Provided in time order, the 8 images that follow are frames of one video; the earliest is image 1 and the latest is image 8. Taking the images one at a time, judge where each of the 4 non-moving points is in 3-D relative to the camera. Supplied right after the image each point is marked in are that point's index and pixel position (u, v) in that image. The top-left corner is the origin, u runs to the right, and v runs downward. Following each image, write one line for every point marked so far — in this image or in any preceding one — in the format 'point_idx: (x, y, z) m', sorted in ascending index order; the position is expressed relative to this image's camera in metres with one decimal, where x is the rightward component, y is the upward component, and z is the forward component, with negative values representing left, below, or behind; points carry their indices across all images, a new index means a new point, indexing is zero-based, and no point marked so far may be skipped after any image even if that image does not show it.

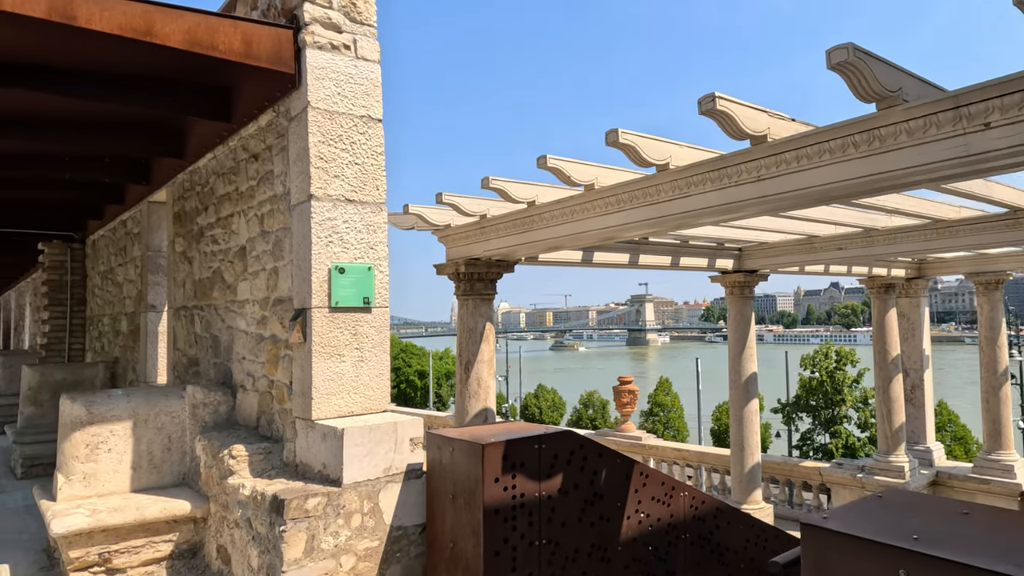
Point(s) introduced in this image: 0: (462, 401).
0: (-0.9, -2.0, +9.4) m
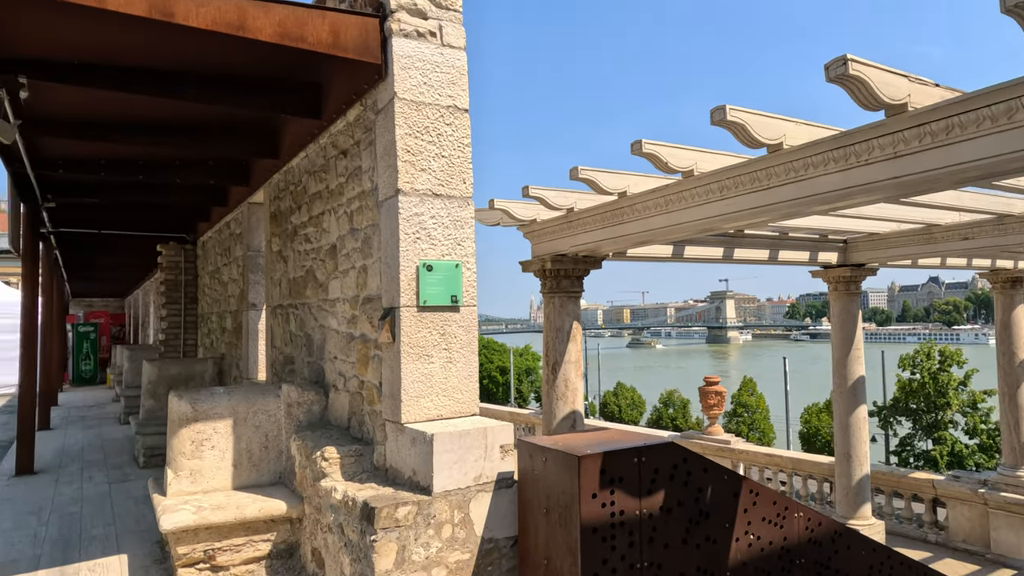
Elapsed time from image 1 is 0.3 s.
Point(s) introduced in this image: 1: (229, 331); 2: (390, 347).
0: (+0.7, -1.9, +9.1) m
1: (-4.0, -0.6, +7.7) m
2: (-1.0, -0.5, +4.2) m
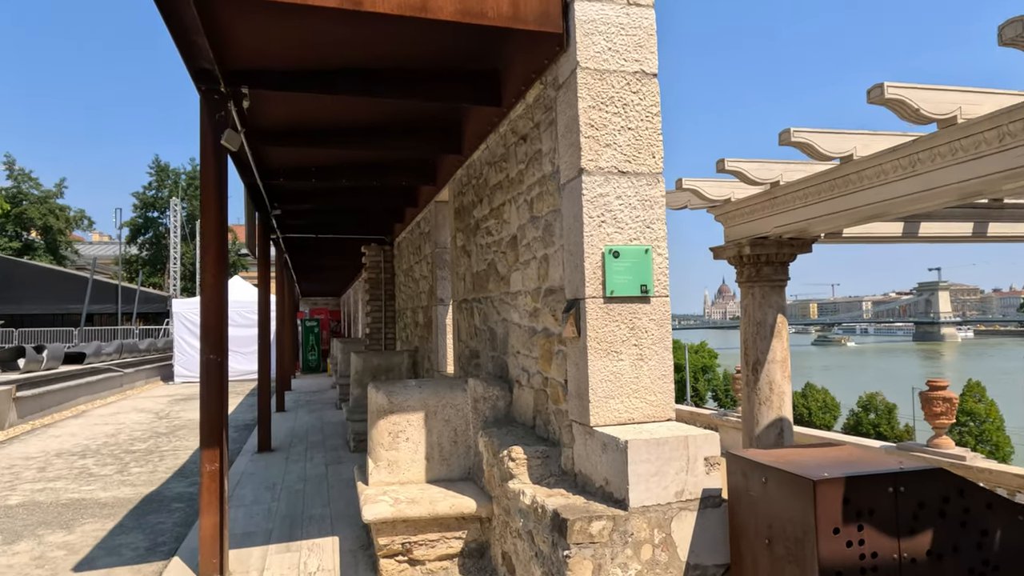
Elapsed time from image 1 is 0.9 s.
0: (+3.6, -1.8, +7.9) m
1: (-1.4, -0.6, +8.1) m
2: (+0.5, -0.4, +3.8) m
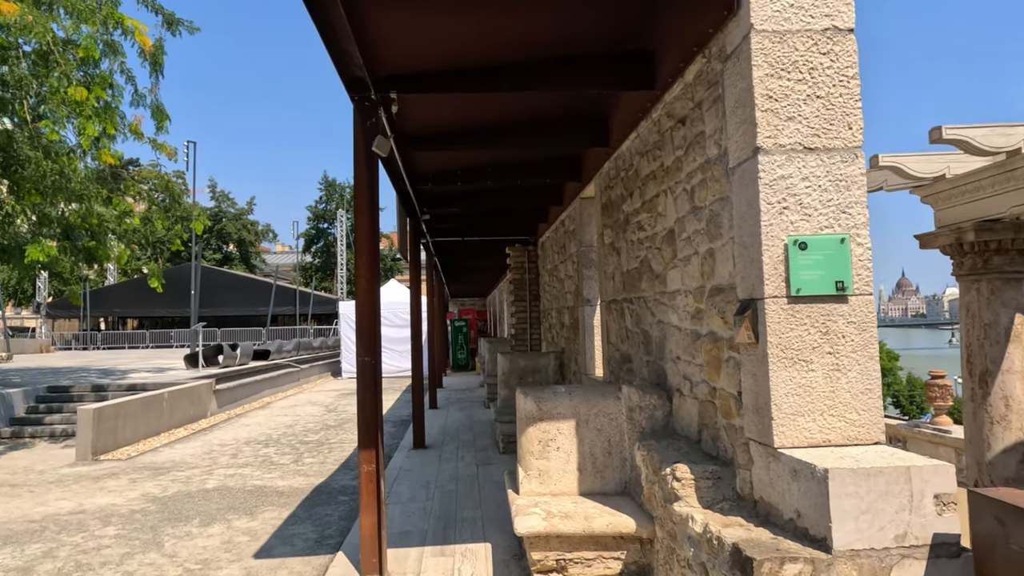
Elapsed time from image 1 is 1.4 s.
0: (+5.5, -1.7, +6.4) m
1: (+0.8, -0.6, +7.8) m
2: (+1.5, -0.4, +3.2) m
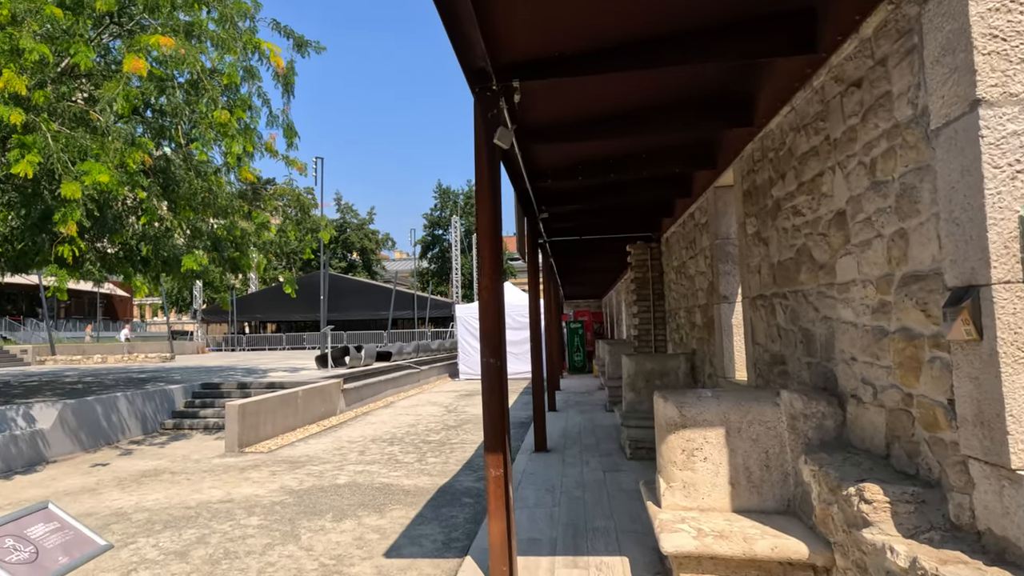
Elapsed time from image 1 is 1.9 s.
0: (+6.8, -1.5, +4.9) m
1: (+2.4, -0.5, +7.2) m
2: (+2.2, -0.2, +2.6) m
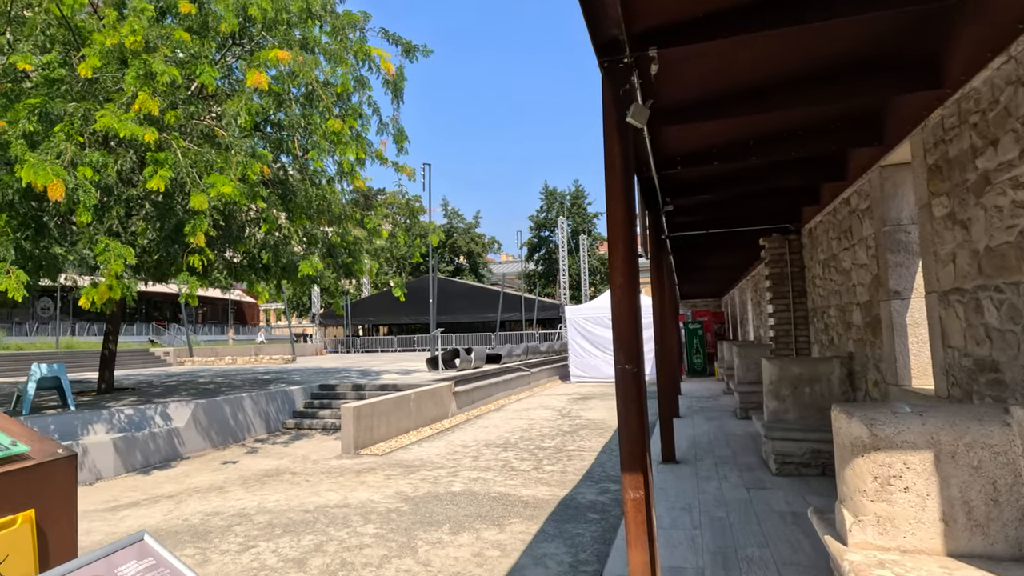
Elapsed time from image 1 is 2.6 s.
0: (+7.8, -1.3, +3.1) m
1: (+3.8, -0.4, +6.2) m
2: (+2.8, -0.1, +1.7) m
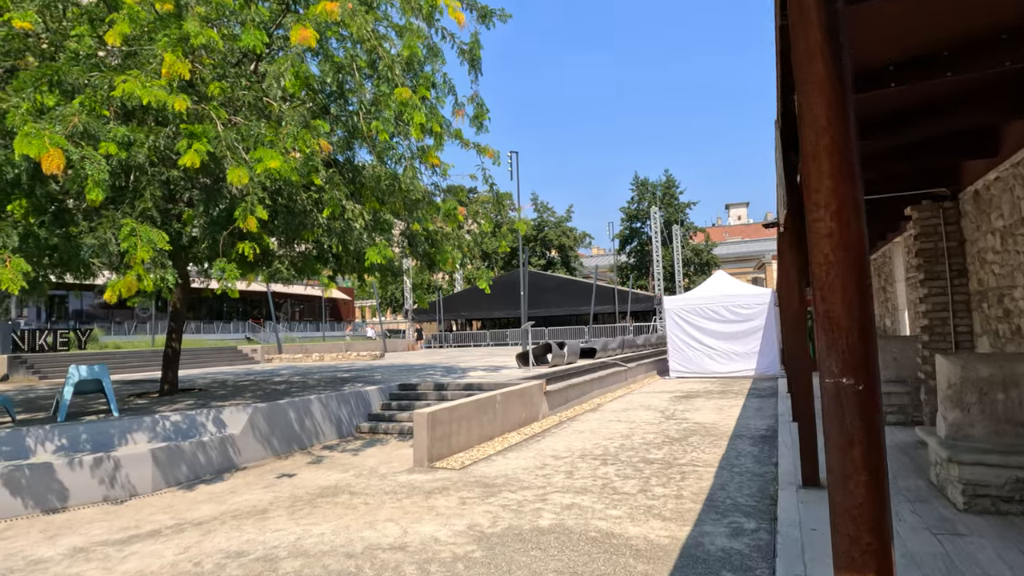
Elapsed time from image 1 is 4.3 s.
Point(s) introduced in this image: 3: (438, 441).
0: (+8.1, -0.9, +0.8) m
1: (+4.7, -0.1, +4.4) m
2: (+2.8, +0.1, +0.2) m
3: (-0.9, -1.8, +6.6) m
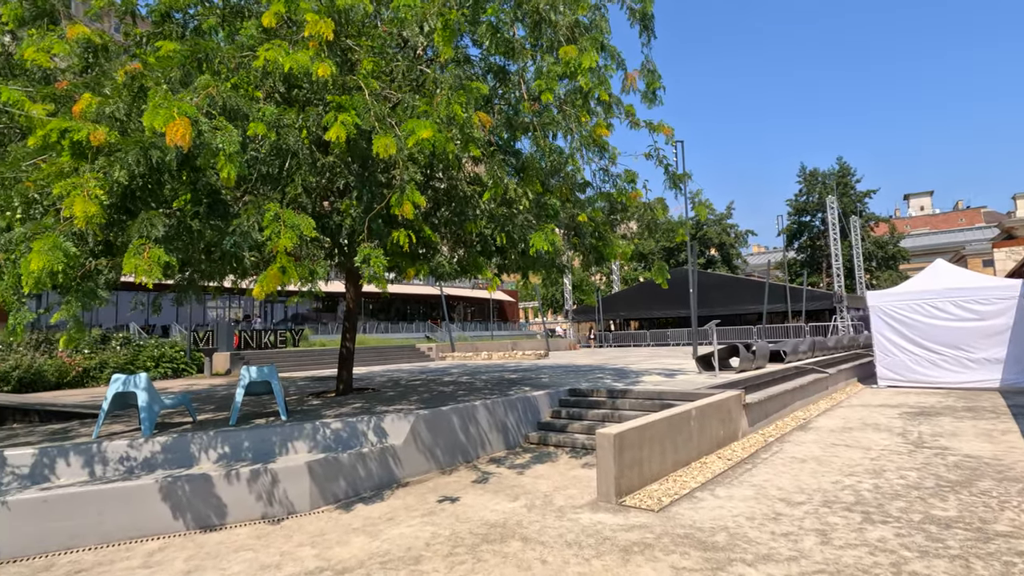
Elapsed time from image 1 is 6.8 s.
0: (+7.9, -0.7, -2.9) m
1: (+5.8, +0.1, +1.6) m
2: (+2.7, +0.2, -1.8) m
3: (+1.2, -1.7, +5.4) m
